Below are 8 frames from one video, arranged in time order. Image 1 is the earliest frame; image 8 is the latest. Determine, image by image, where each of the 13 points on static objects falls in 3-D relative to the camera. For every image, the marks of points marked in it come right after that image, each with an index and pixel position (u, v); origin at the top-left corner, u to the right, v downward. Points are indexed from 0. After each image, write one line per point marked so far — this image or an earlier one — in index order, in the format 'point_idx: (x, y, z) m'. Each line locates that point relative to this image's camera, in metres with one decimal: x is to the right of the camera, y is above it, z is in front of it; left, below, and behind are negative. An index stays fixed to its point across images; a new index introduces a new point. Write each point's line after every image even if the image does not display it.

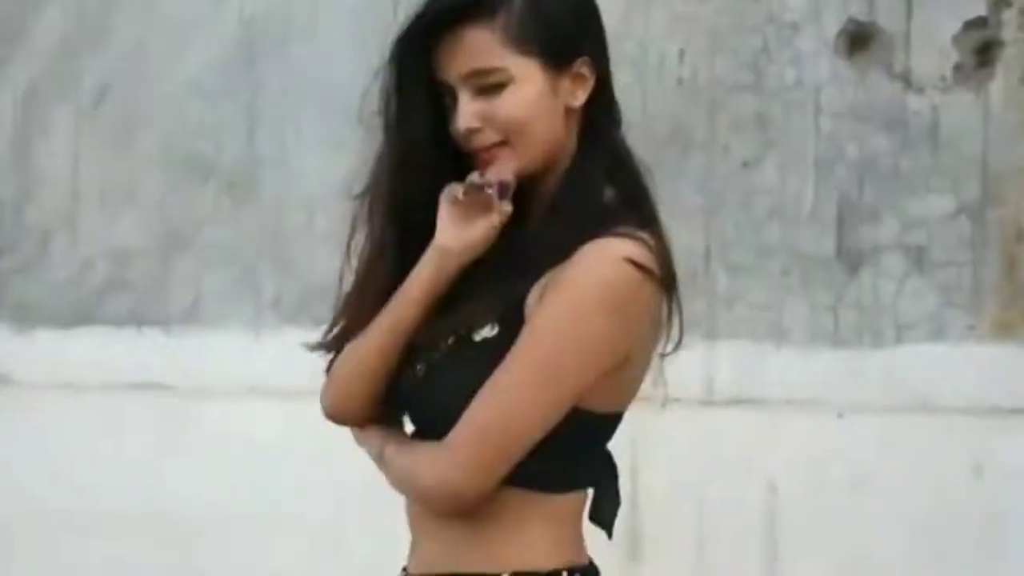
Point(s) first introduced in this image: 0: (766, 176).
0: (+0.4, +0.2, +2.1) m
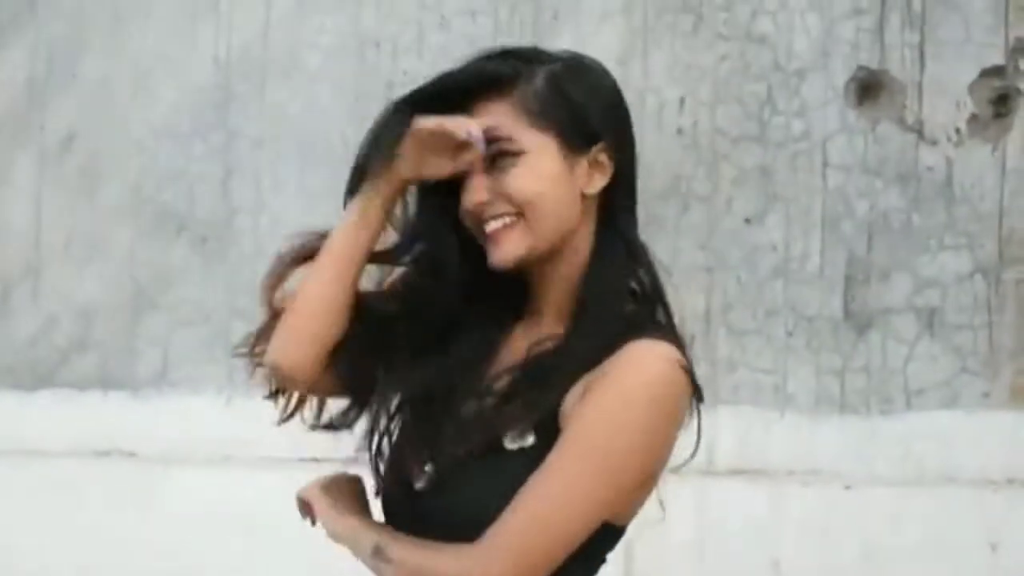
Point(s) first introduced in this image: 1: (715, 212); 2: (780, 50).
0: (+0.4, +0.1, +1.9) m
1: (+0.3, +0.1, +1.9) m
2: (+0.4, +0.4, +1.9) m
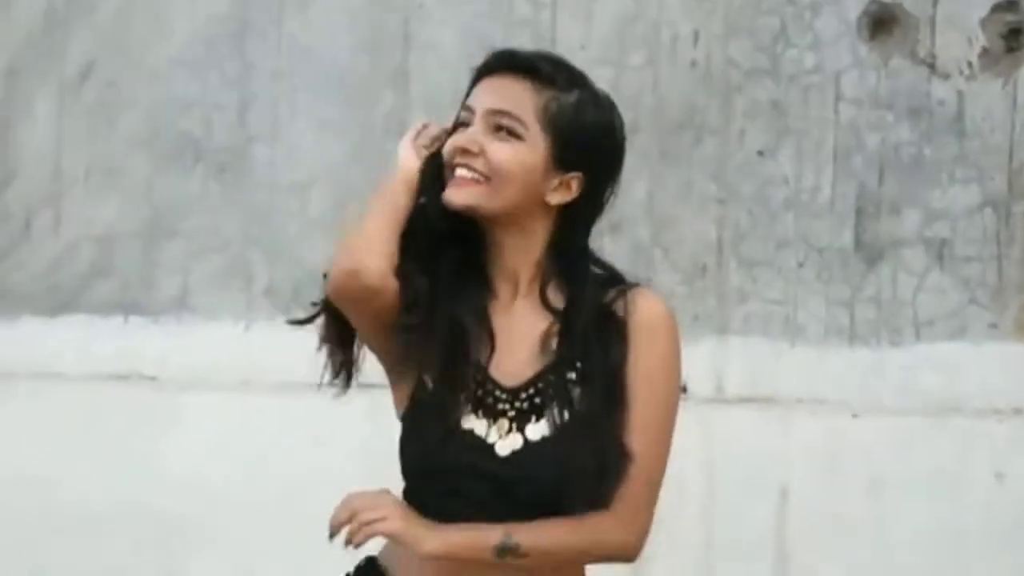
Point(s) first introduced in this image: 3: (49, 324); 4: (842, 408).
0: (+0.5, +0.2, +2.0) m
1: (+0.4, +0.2, +2.0) m
2: (+0.5, +0.5, +2.0) m
3: (-0.8, -0.1, +1.9) m
4: (+0.5, -0.2, +2.0) m
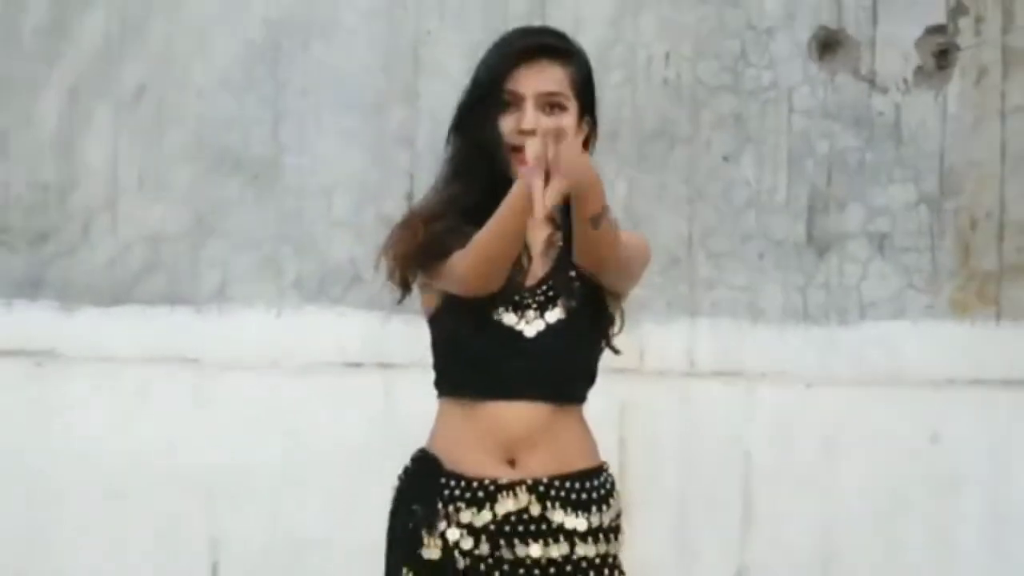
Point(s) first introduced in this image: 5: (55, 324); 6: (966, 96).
0: (+0.4, +0.2, +2.3) m
1: (+0.3, +0.3, +2.2) m
2: (+0.5, +0.5, +2.2) m
3: (-0.8, -0.1, +2.2) m
4: (+0.5, -0.2, +2.2) m
5: (-0.8, -0.1, +2.2) m
6: (+0.9, +0.4, +2.3) m
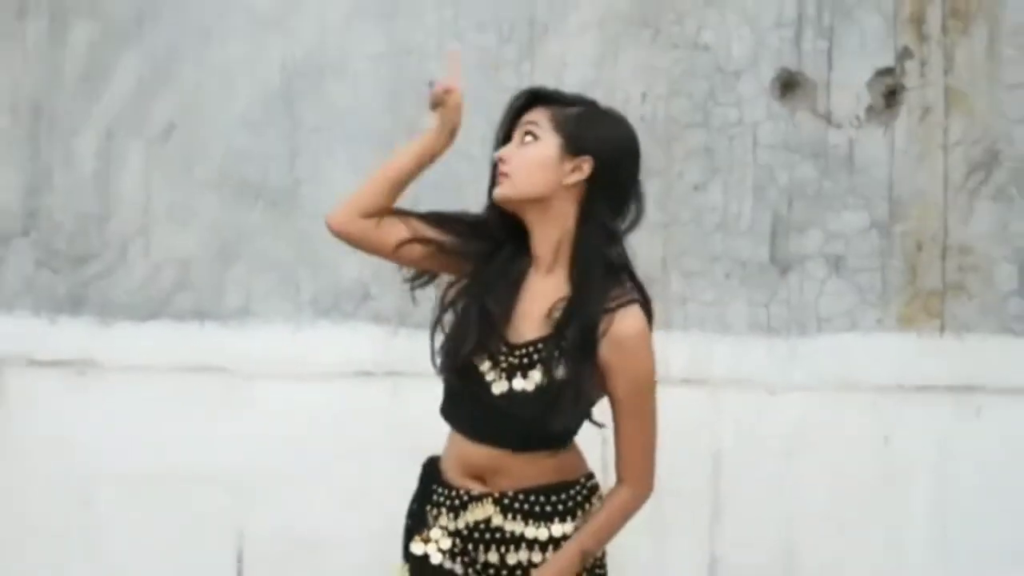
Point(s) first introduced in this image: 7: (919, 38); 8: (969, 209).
0: (+0.4, +0.2, +2.5) m
1: (+0.3, +0.2, +2.5) m
2: (+0.4, +0.5, +2.5) m
3: (-0.8, -0.1, +2.4) m
4: (+0.5, -0.2, +2.5) m
5: (-0.9, -0.1, +2.4) m
6: (+0.8, +0.3, +2.5) m
7: (+0.9, +0.5, +2.5) m
8: (+1.0, +0.2, +2.5) m
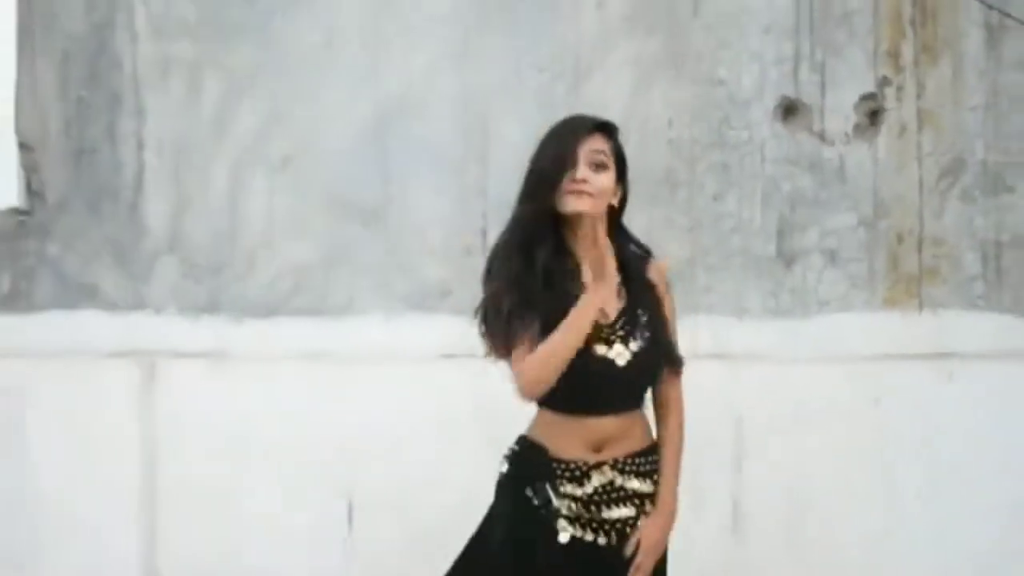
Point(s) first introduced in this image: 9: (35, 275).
0: (+0.6, +0.2, +3.1) m
1: (+0.5, +0.2, +3.0) m
2: (+0.6, +0.5, +3.0) m
3: (-0.6, -0.1, +3.0) m
4: (+0.7, -0.2, +3.0) m
5: (-0.7, -0.1, +3.0) m
6: (+1.0, +0.4, +3.0) m
7: (+1.0, +0.6, +3.0) m
8: (+1.1, +0.2, +3.0) m
9: (-1.2, 0.0, +3.0) m
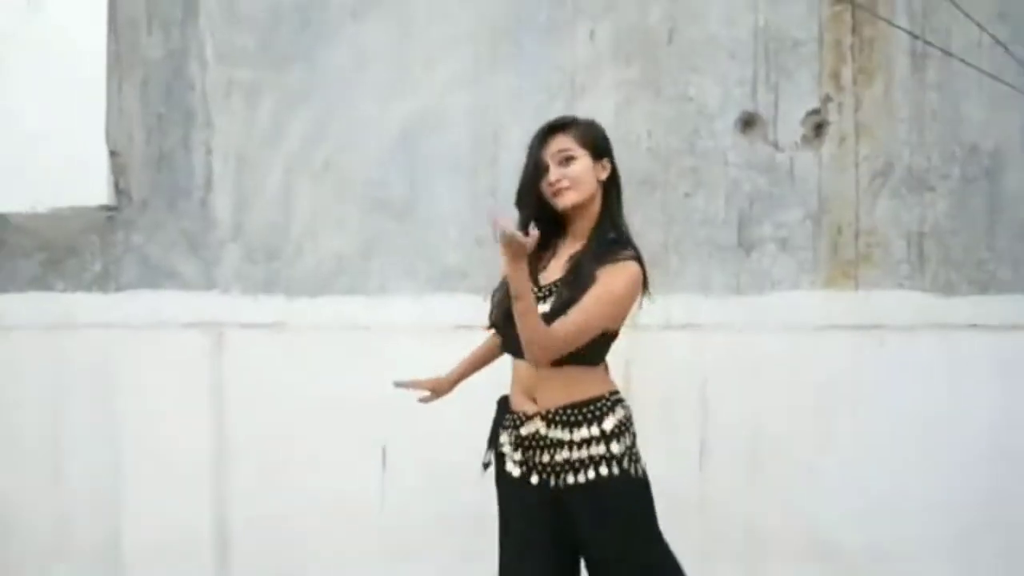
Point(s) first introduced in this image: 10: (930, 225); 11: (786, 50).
0: (+0.6, +0.3, +3.7) m
1: (+0.5, +0.3, +3.7) m
2: (+0.6, +0.6, +3.6) m
3: (-0.6, 0.0, +3.6) m
4: (+0.7, -0.1, +3.7) m
5: (-0.7, -0.1, +3.6) m
6: (+1.0, +0.4, +3.7) m
7: (+1.0, +0.6, +3.7) m
8: (+1.1, +0.3, +3.7) m
9: (-1.2, +0.1, +3.6) m
10: (+1.3, +0.2, +3.7) m
11: (+0.8, +0.7, +3.7) m
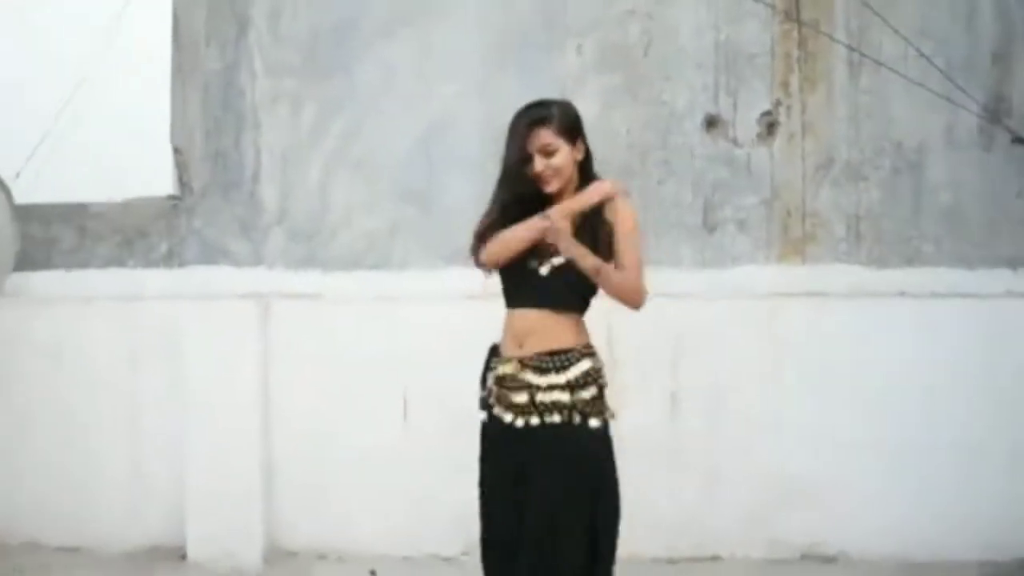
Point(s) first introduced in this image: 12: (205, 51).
0: (+0.6, +0.4, +4.3) m
1: (+0.5, +0.4, +4.3) m
2: (+0.6, +0.7, +4.3) m
3: (-0.6, 0.0, +4.3) m
4: (+0.7, 0.0, +4.4) m
5: (-0.7, 0.0, +4.3) m
6: (+1.0, +0.5, +4.3) m
7: (+1.0, +0.7, +4.3) m
8: (+1.1, +0.4, +4.3) m
9: (-1.2, +0.2, +4.2) m
10: (+1.3, +0.3, +4.4) m
11: (+0.8, +0.8, +4.3) m
12: (-1.1, +0.9, +4.2) m
